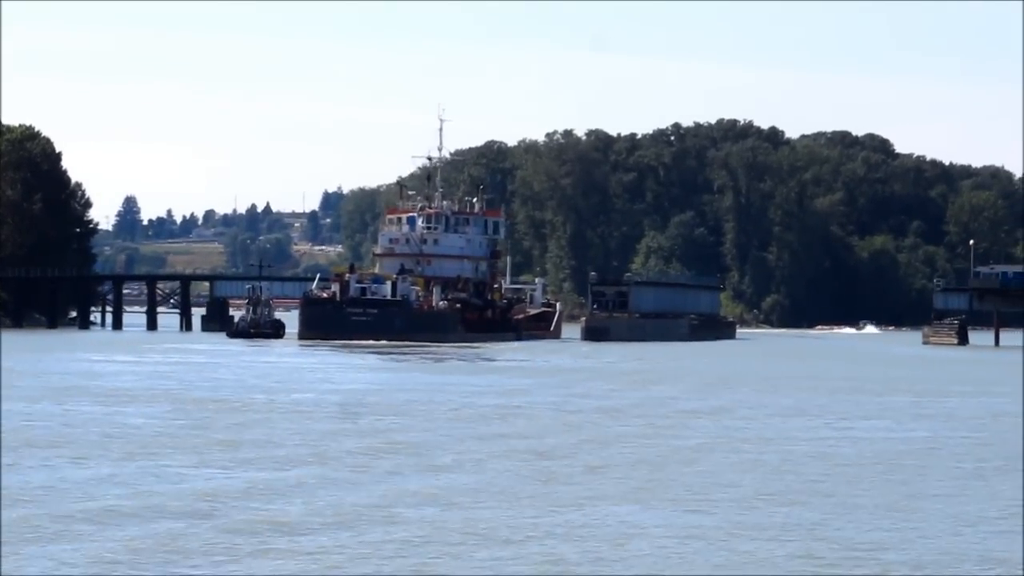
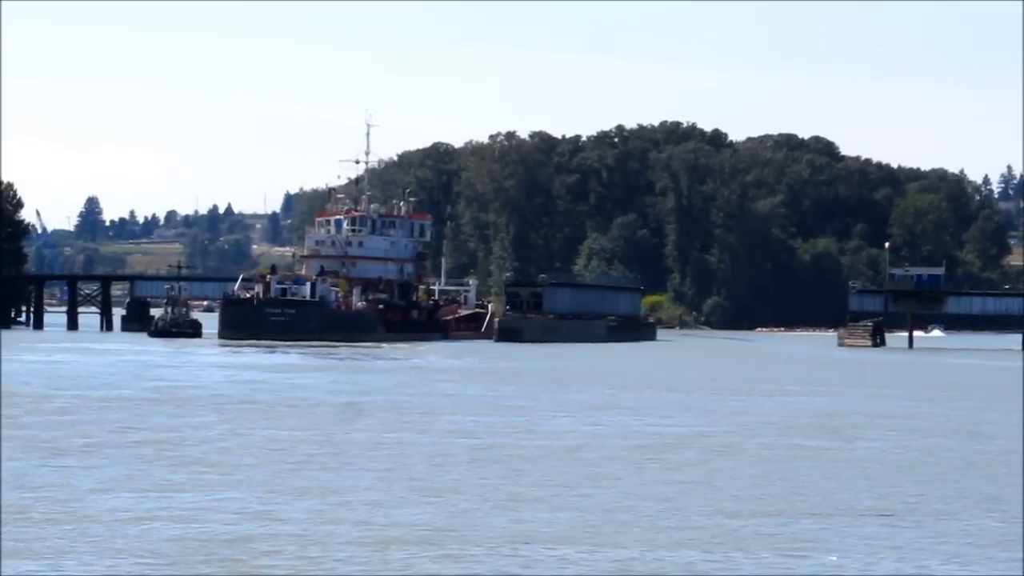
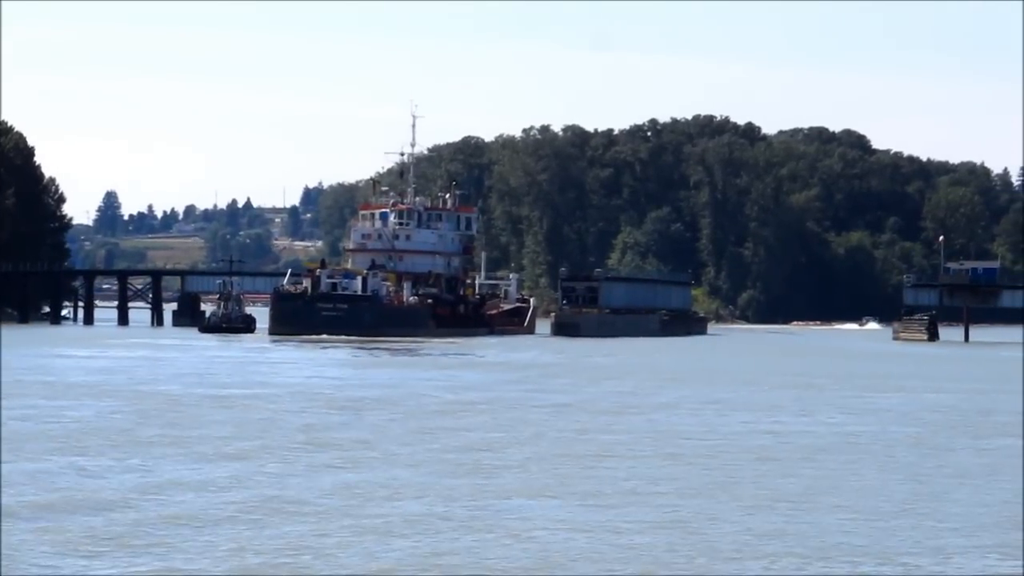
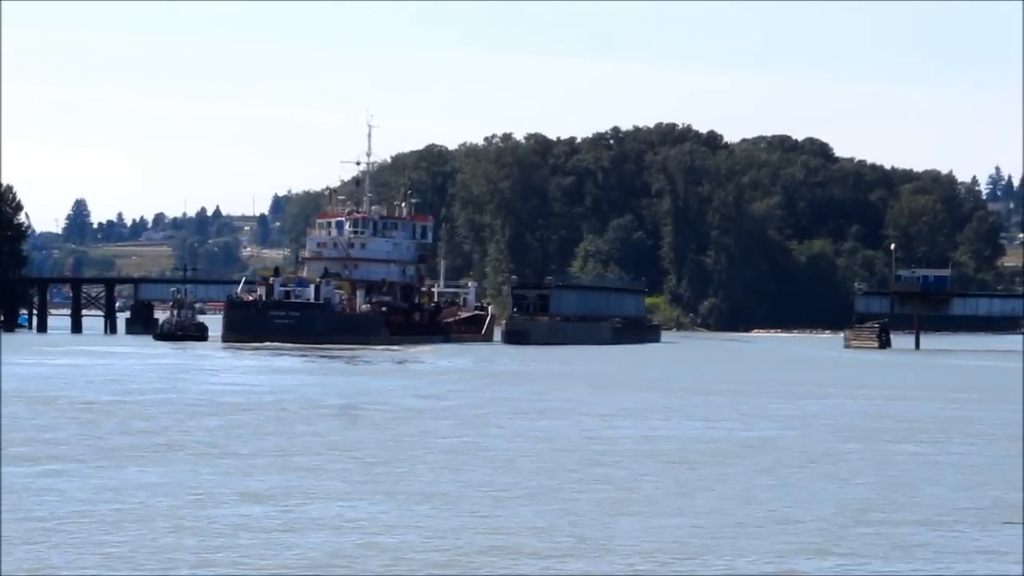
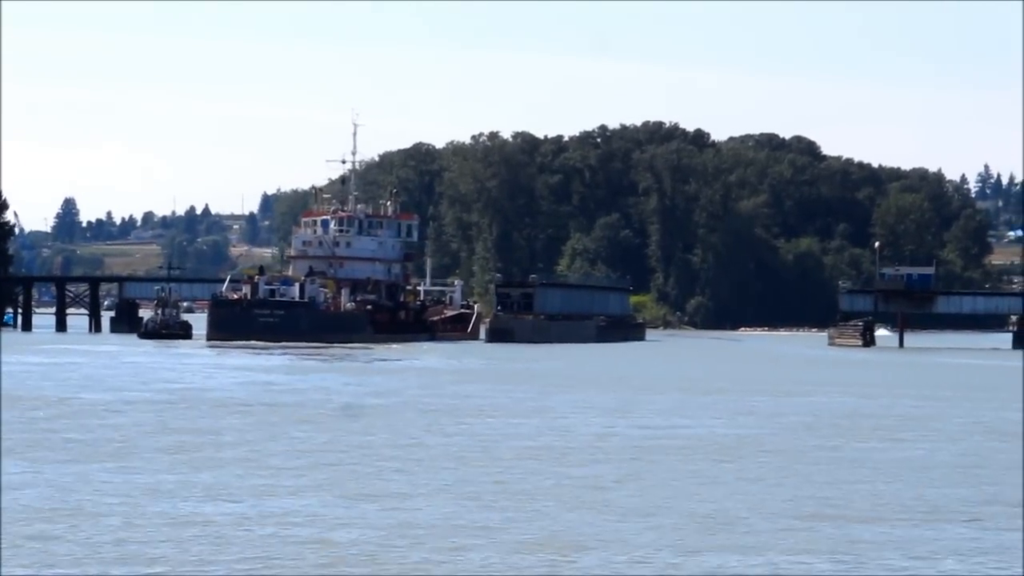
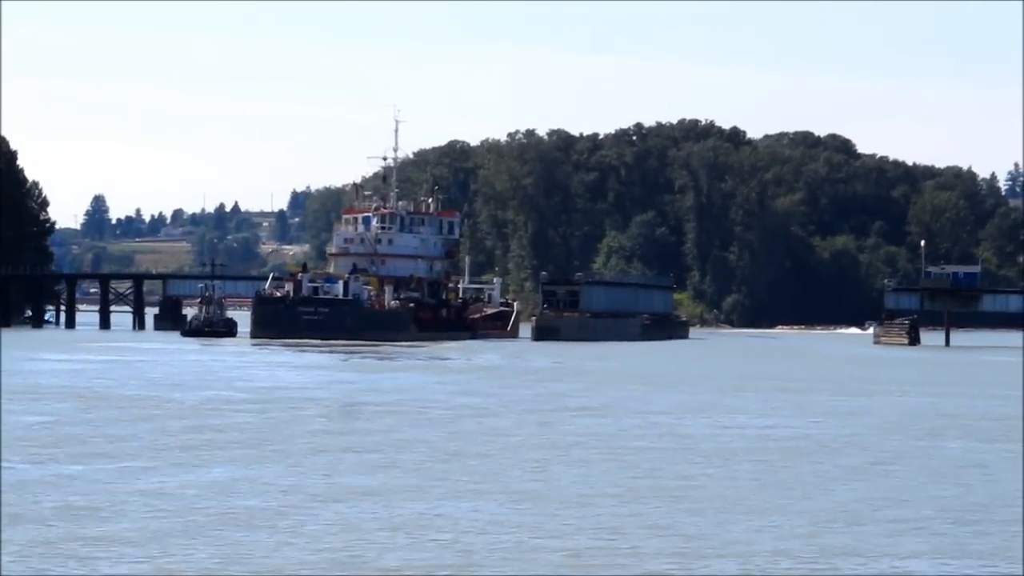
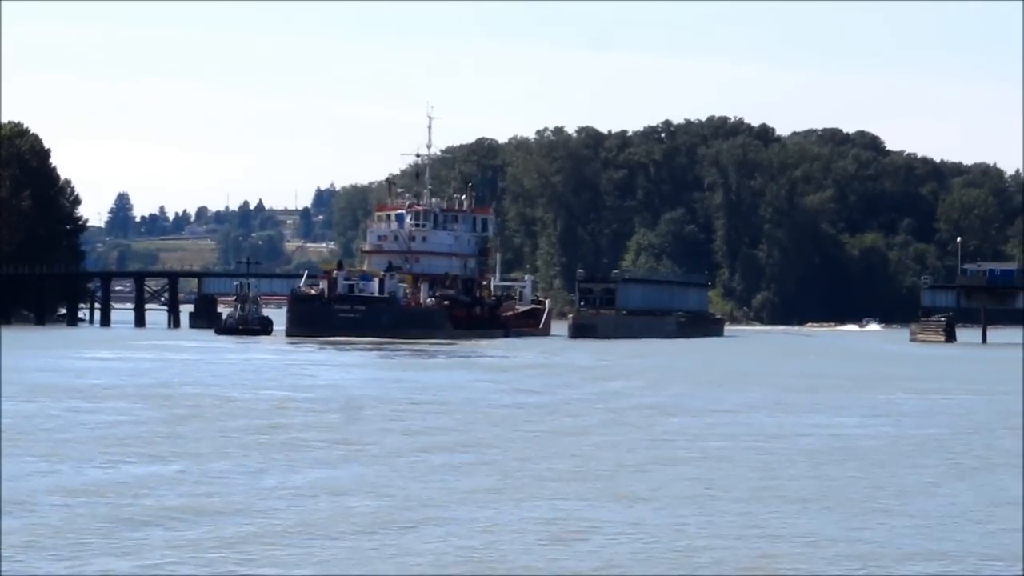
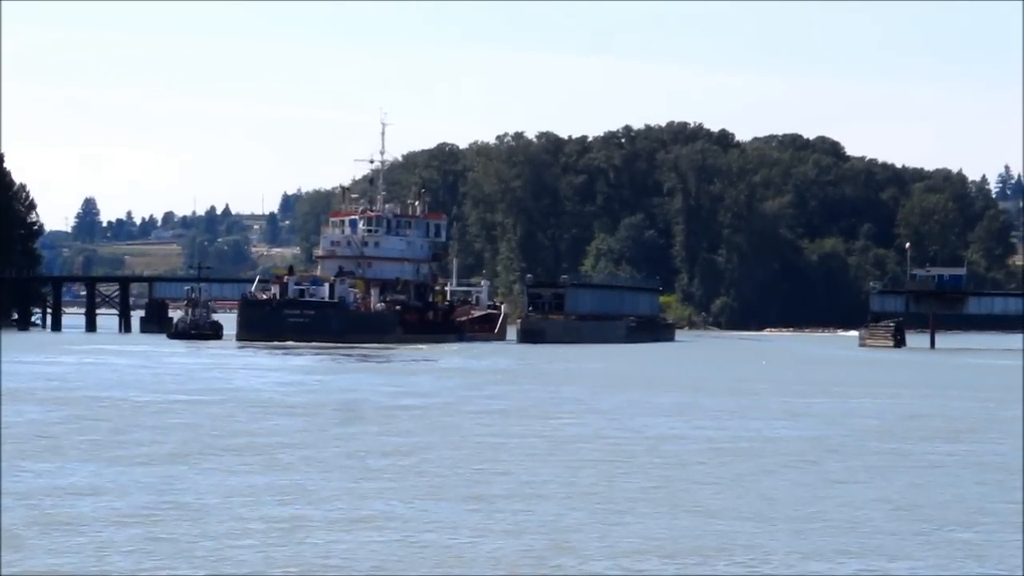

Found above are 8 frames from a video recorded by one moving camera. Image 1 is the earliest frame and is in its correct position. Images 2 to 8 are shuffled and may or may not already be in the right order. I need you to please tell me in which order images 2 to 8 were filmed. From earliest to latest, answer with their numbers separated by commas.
7, 3, 6, 8, 4, 5, 2
